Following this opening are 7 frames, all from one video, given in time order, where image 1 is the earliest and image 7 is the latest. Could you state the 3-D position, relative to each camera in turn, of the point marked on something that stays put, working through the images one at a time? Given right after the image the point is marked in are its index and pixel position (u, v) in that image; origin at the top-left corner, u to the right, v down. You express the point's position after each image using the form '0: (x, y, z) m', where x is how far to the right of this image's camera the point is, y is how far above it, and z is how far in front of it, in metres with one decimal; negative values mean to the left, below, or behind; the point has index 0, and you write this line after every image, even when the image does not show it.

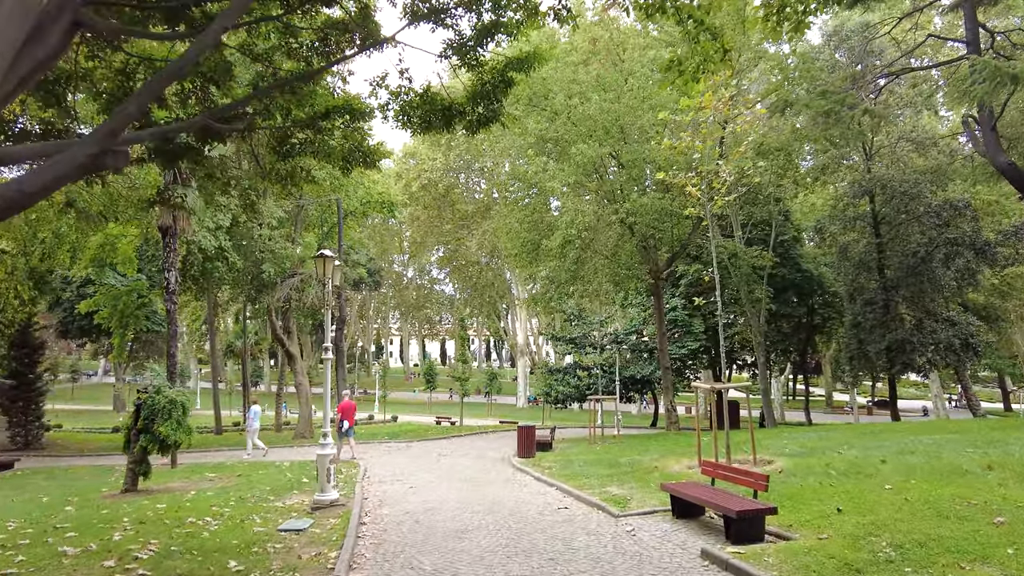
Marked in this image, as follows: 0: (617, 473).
0: (+1.8, -3.1, +11.1) m
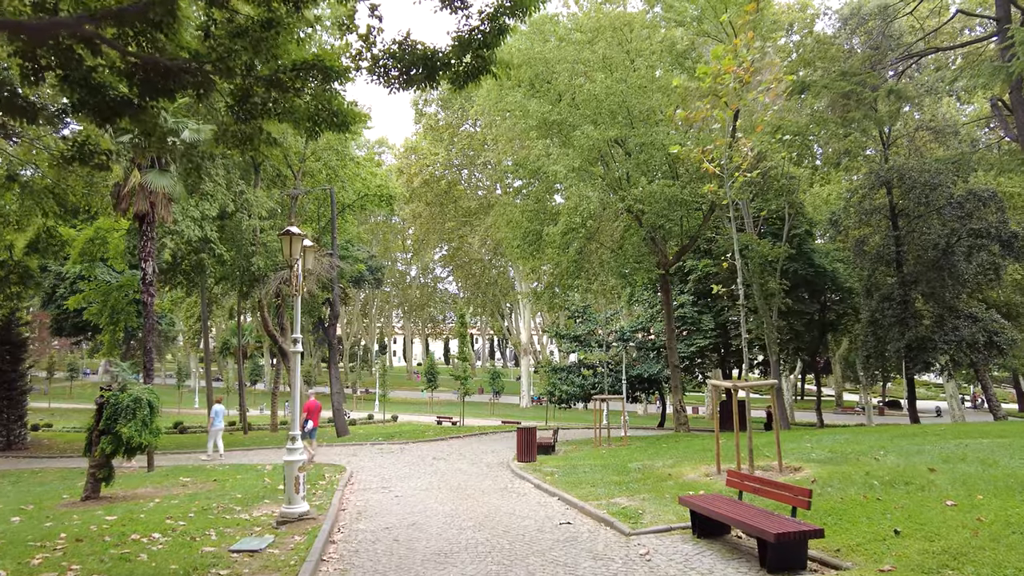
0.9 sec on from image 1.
0: (+1.7, -2.9, +10.0) m
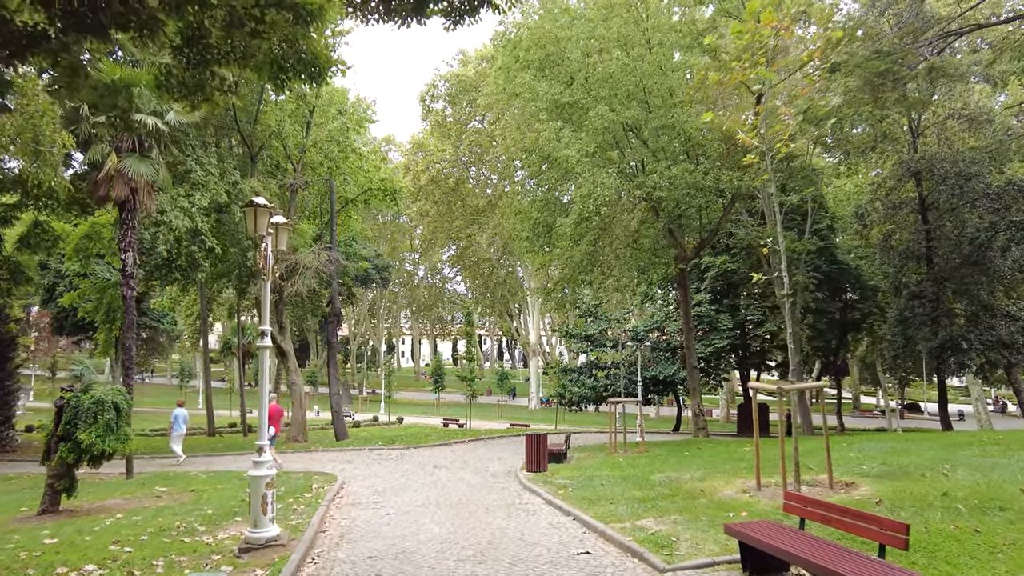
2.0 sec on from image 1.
0: (+1.8, -2.8, +8.7) m
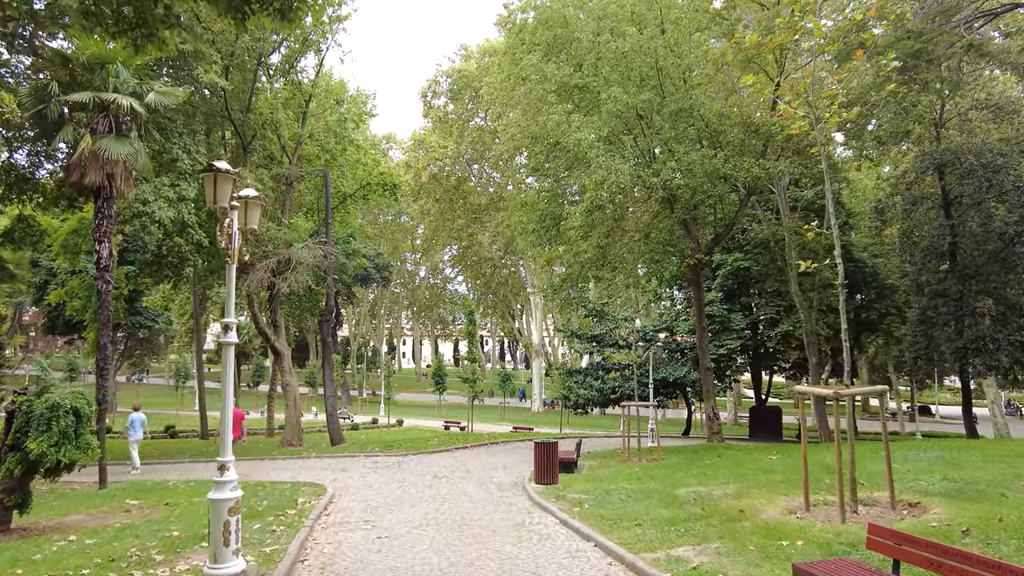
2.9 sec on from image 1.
0: (+2.0, -2.6, +7.6) m
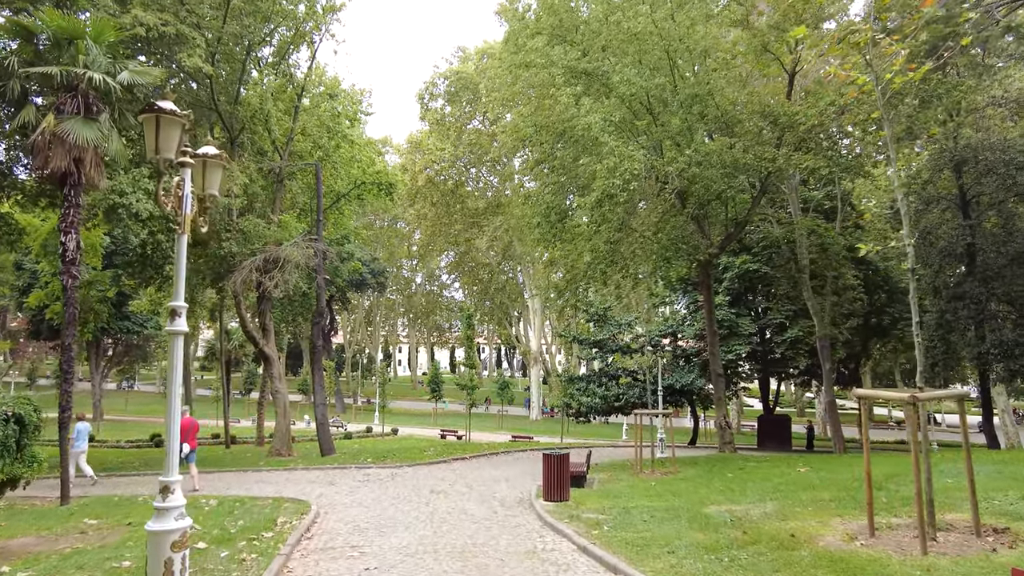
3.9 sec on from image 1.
0: (+2.1, -2.5, +6.5) m
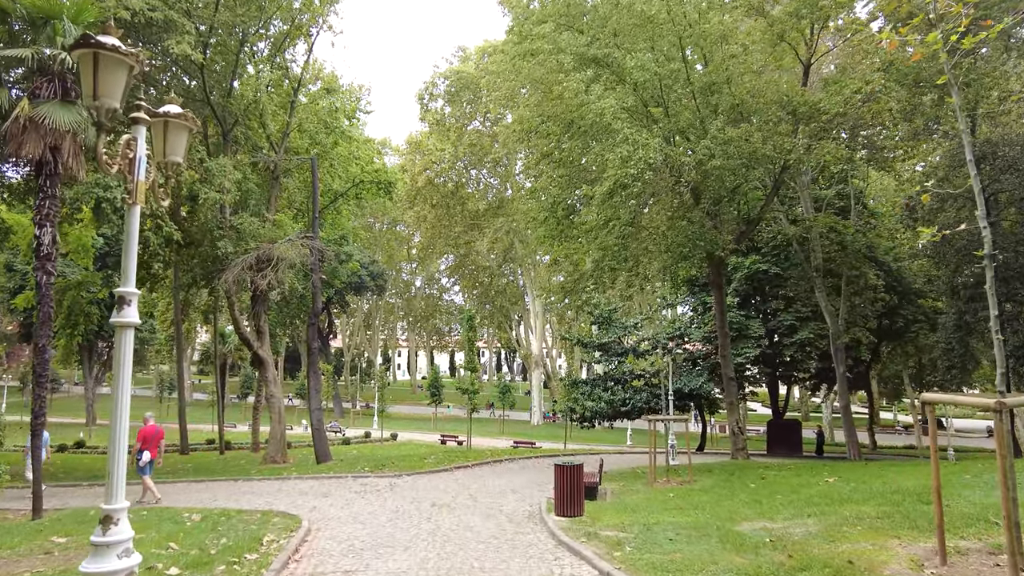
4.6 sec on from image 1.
0: (+2.2, -2.4, +5.7) m
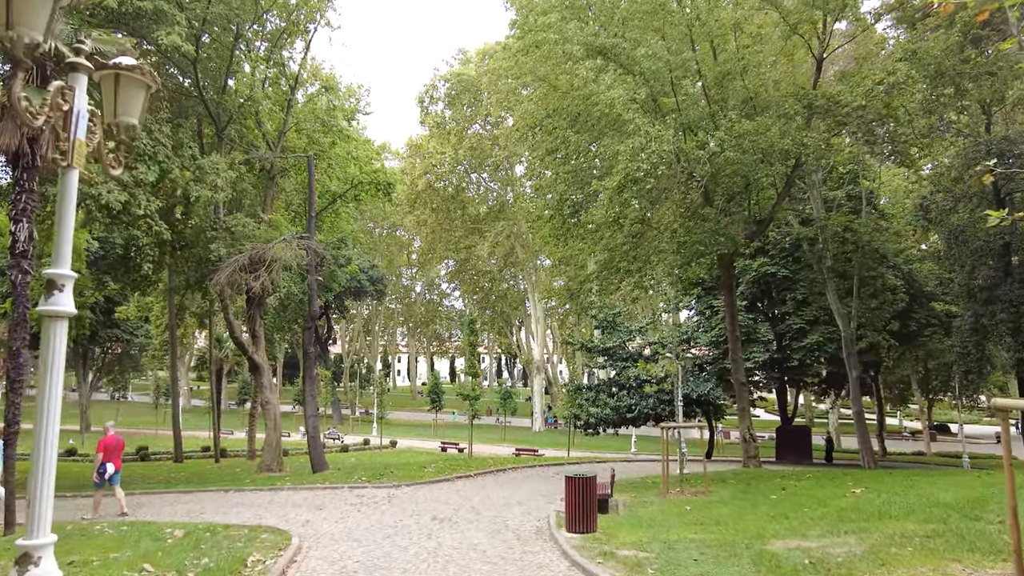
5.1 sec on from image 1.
0: (+2.3, -2.4, +5.0) m
